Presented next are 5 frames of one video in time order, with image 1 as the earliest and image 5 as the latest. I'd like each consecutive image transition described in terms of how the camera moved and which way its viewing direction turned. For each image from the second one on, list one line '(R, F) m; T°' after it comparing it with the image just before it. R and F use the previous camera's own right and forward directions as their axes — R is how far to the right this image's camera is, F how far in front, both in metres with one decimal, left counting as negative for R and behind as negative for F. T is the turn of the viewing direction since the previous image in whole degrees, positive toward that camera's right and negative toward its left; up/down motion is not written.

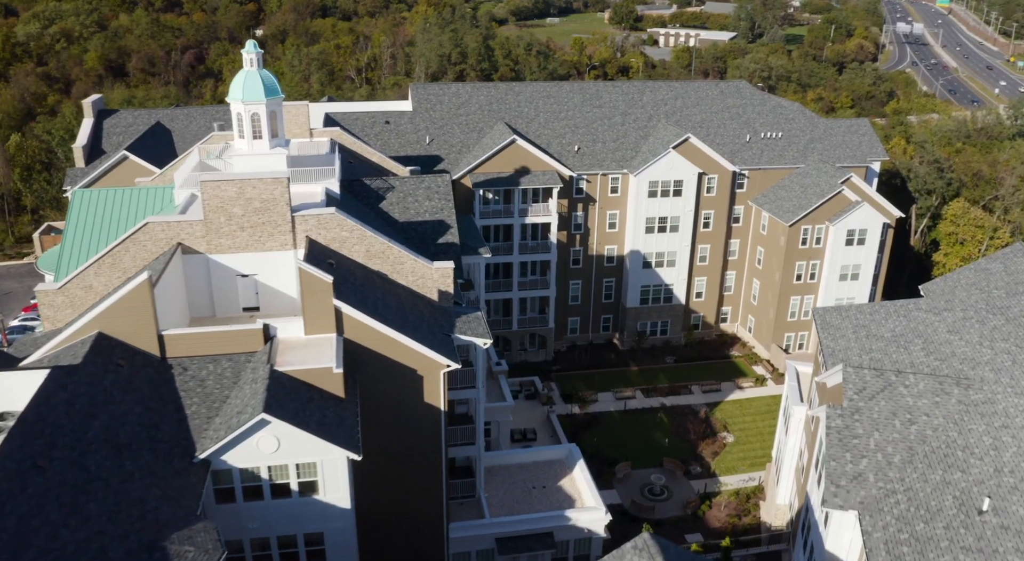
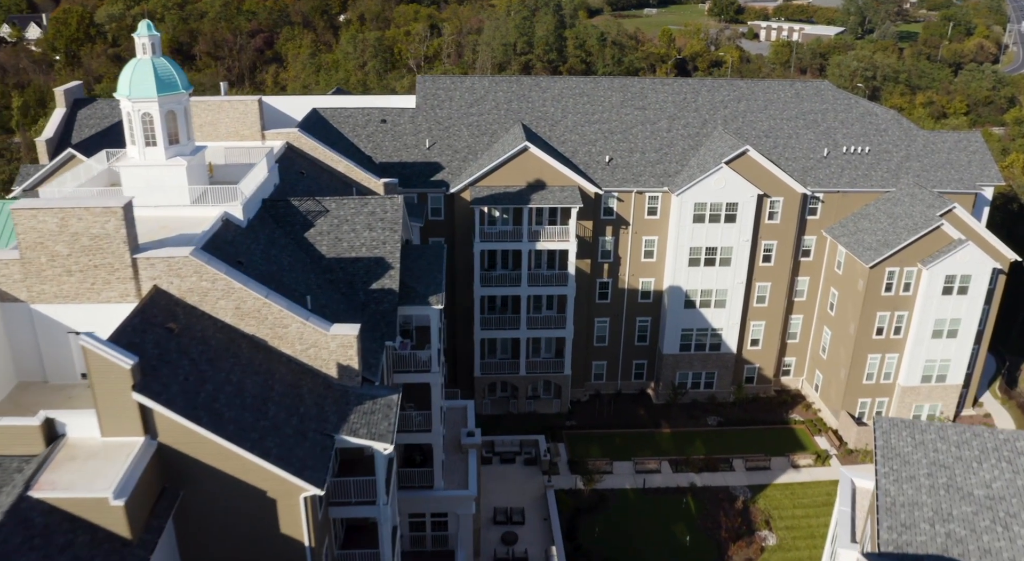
(+4.7, +9.8) m; -6°
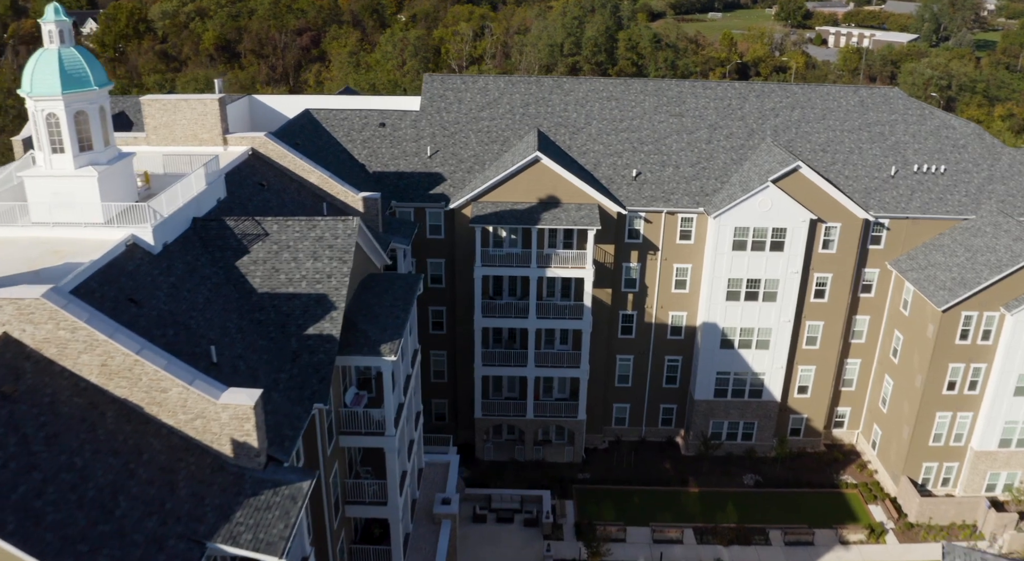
(+2.4, +6.0) m; -4°
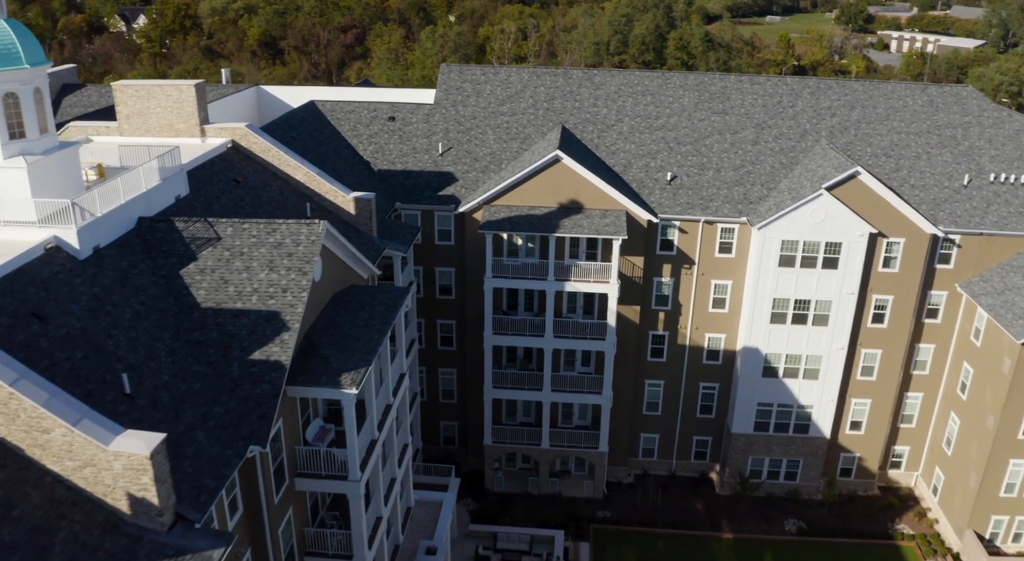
(+1.4, +4.2) m; -3°
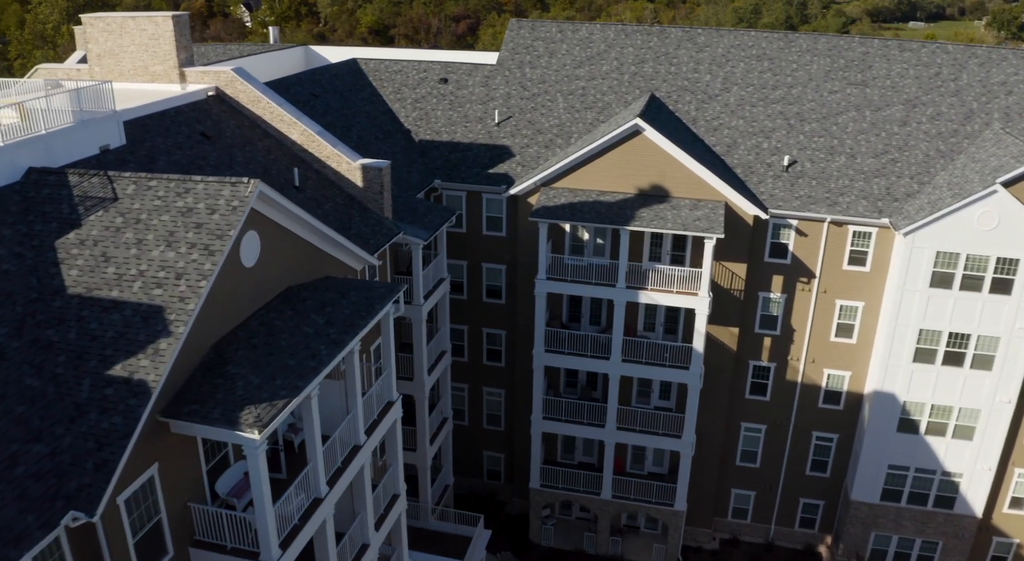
(+1.8, +7.5) m; -8°
